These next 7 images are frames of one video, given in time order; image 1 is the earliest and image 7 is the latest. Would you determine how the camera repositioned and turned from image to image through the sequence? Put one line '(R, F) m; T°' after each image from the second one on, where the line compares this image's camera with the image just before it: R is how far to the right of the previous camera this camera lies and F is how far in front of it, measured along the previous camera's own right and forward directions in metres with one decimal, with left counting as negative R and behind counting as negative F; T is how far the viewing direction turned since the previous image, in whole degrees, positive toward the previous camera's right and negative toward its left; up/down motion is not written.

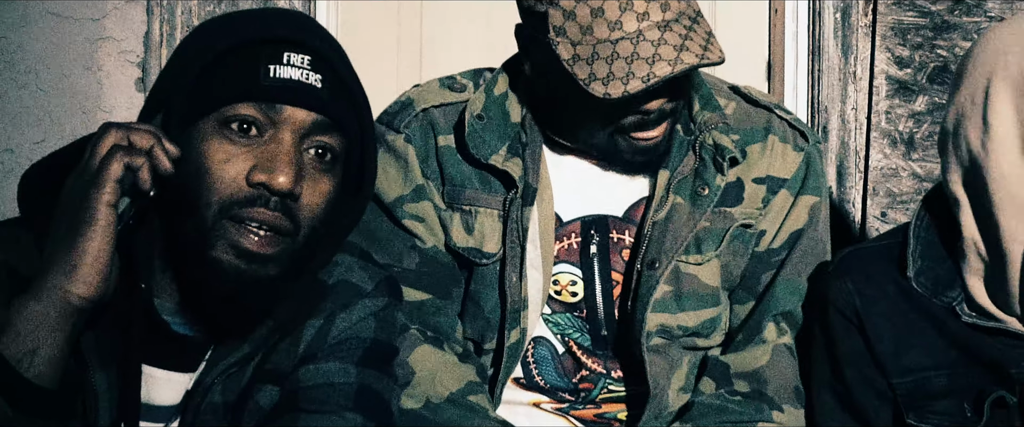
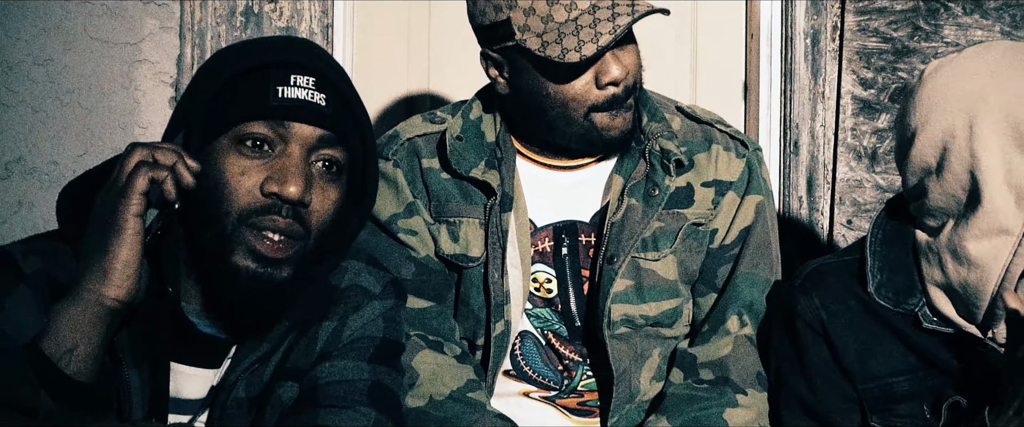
(0.0, -0.3) m; 0°
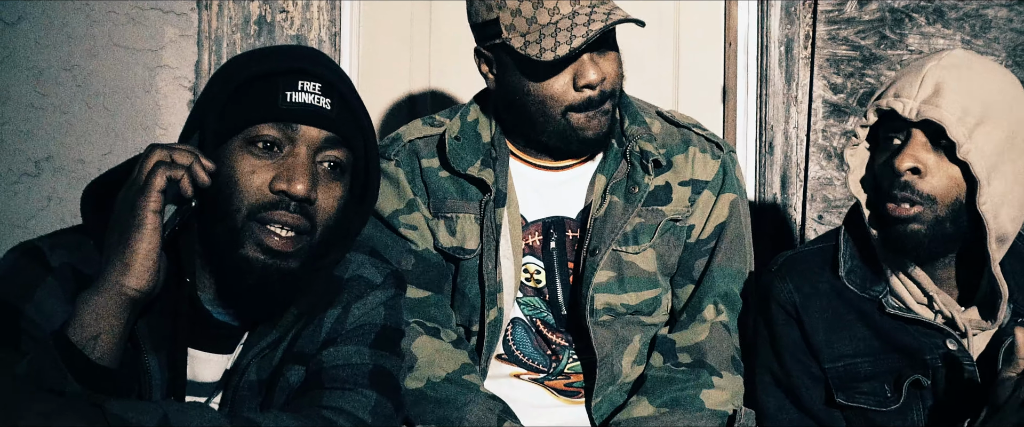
(0.0, -0.2) m; 0°
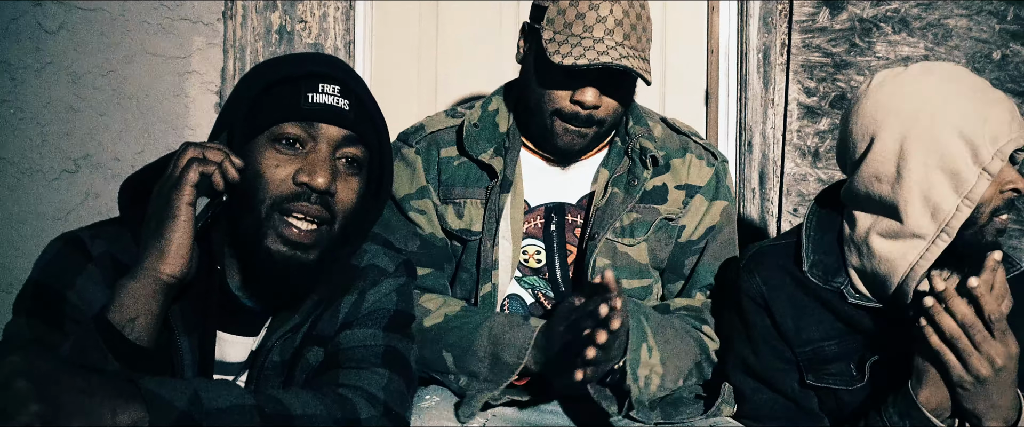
(0.0, -0.3) m; 0°
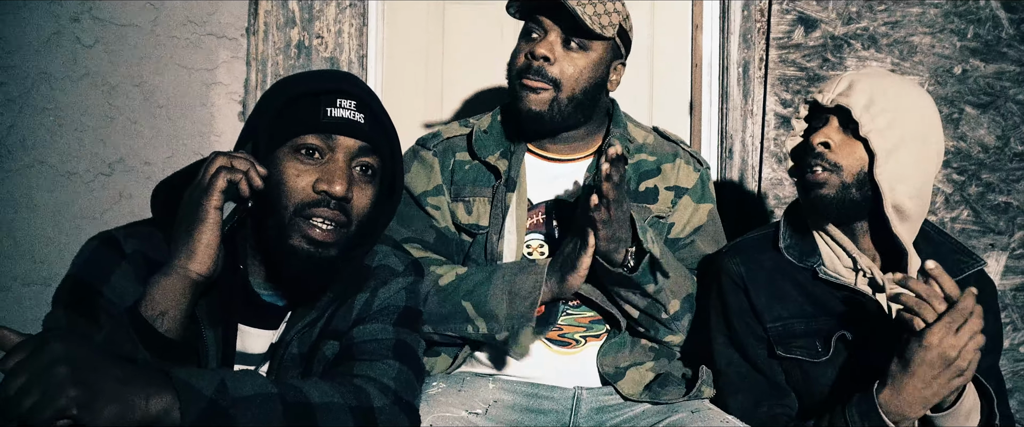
(0.0, -0.3) m; 0°
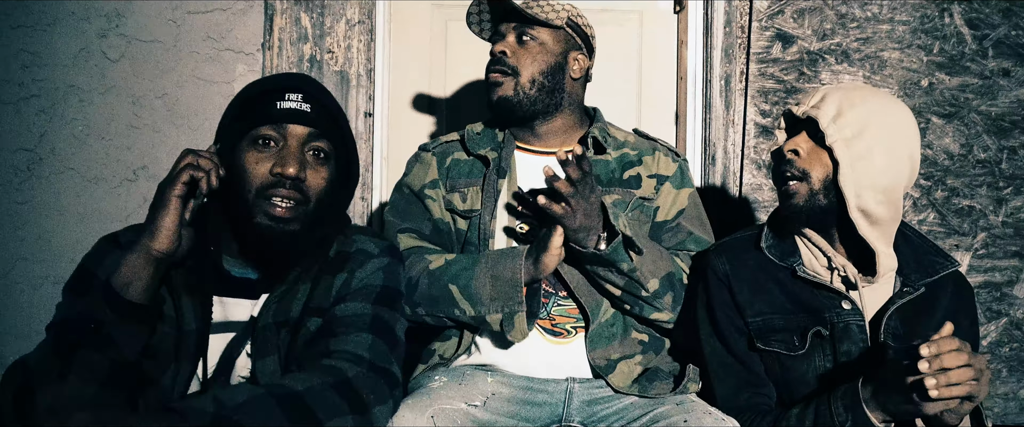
(0.0, -0.3) m; +1°
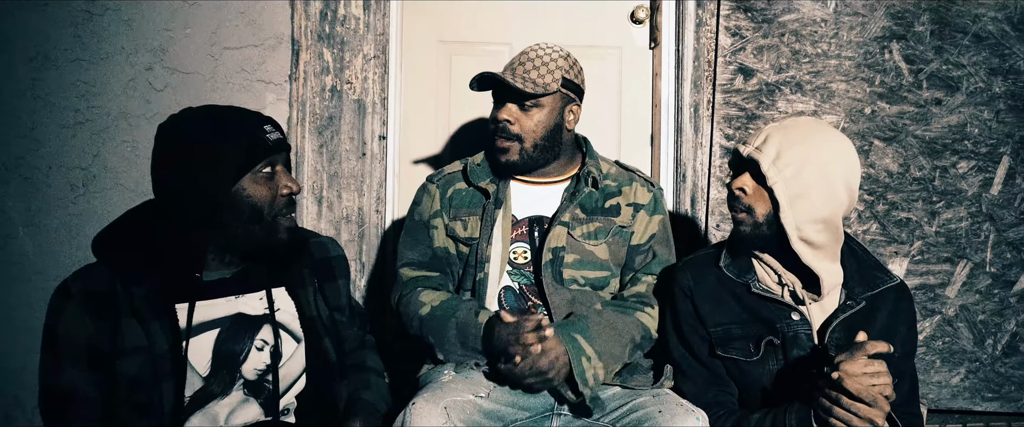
(-0.1, -0.6) m; +1°
